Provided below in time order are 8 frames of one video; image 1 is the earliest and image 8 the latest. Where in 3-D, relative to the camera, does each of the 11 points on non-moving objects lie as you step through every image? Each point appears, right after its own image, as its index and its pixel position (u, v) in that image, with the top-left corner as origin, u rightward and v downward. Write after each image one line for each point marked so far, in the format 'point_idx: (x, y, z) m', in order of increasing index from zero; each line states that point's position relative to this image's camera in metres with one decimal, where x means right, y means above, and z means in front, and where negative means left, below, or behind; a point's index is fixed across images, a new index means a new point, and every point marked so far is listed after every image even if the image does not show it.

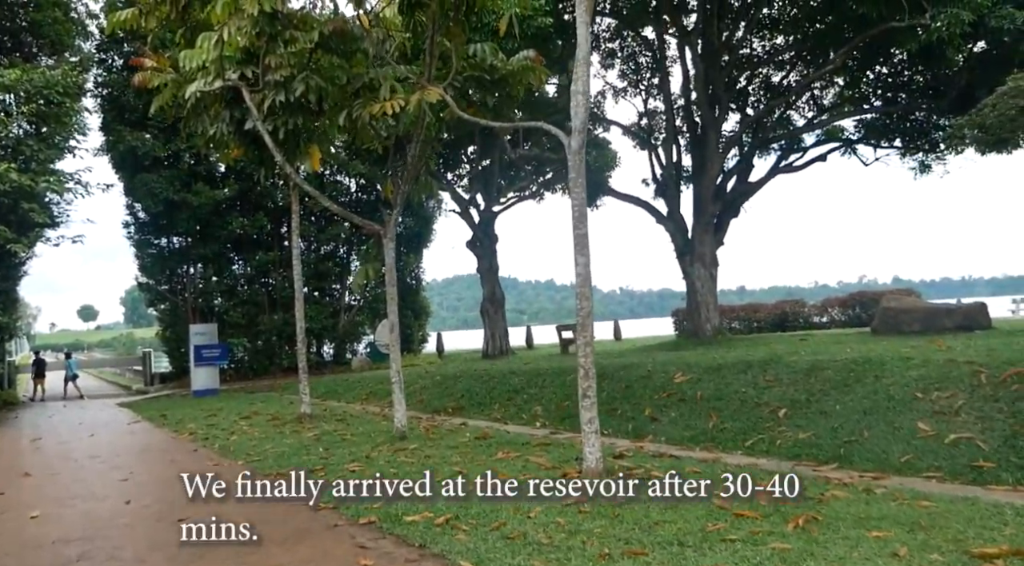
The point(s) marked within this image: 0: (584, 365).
0: (+0.6, -0.7, +6.8) m
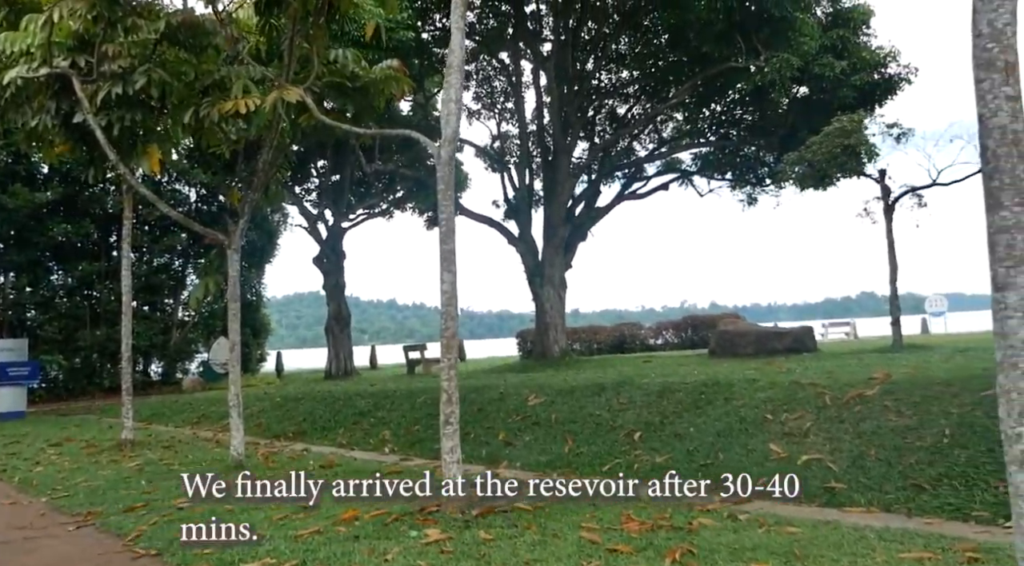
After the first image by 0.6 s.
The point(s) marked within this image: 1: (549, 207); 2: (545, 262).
0: (-0.5, -0.8, +6.4) m
1: (+0.8, +1.7, +17.6) m
2: (+0.7, +0.5, +17.4) m
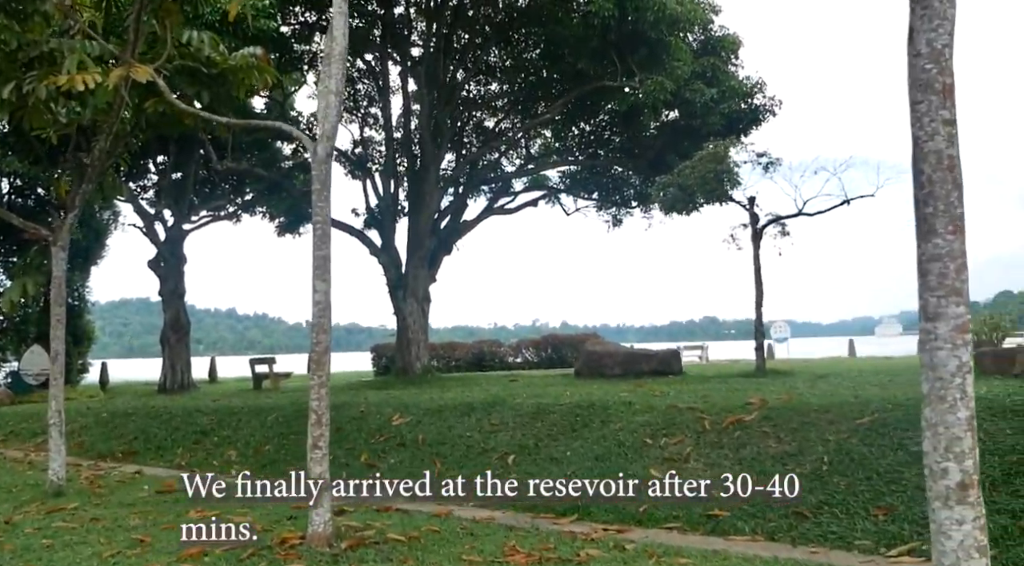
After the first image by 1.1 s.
0: (-1.4, -0.9, +5.7) m
1: (-2.0, +1.4, +17.0) m
2: (-2.1, +0.2, +16.8) m
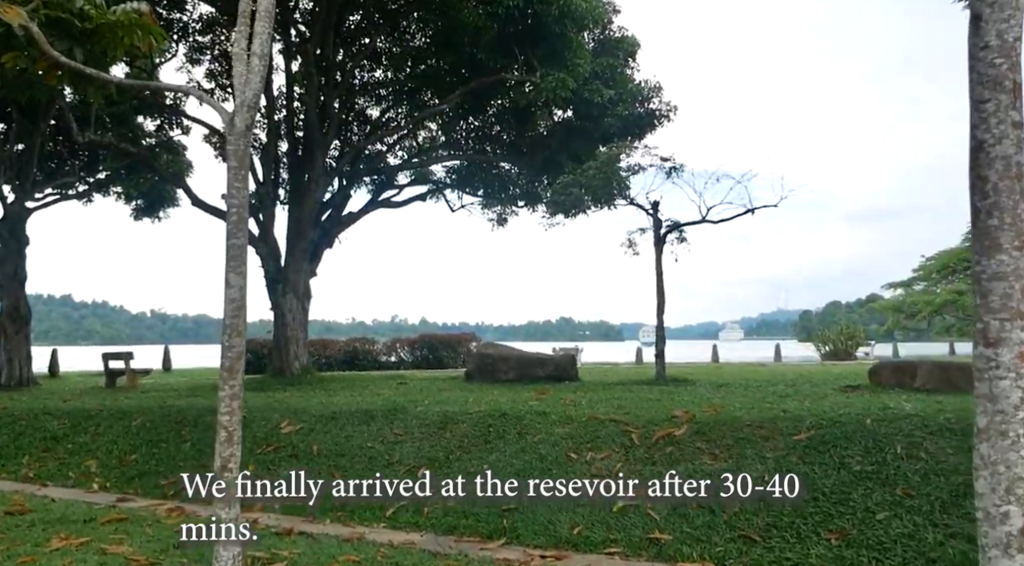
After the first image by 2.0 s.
0: (-1.7, -0.9, +4.9) m
1: (-4.2, +1.5, +15.9) m
2: (-4.3, +0.3, +15.7) m
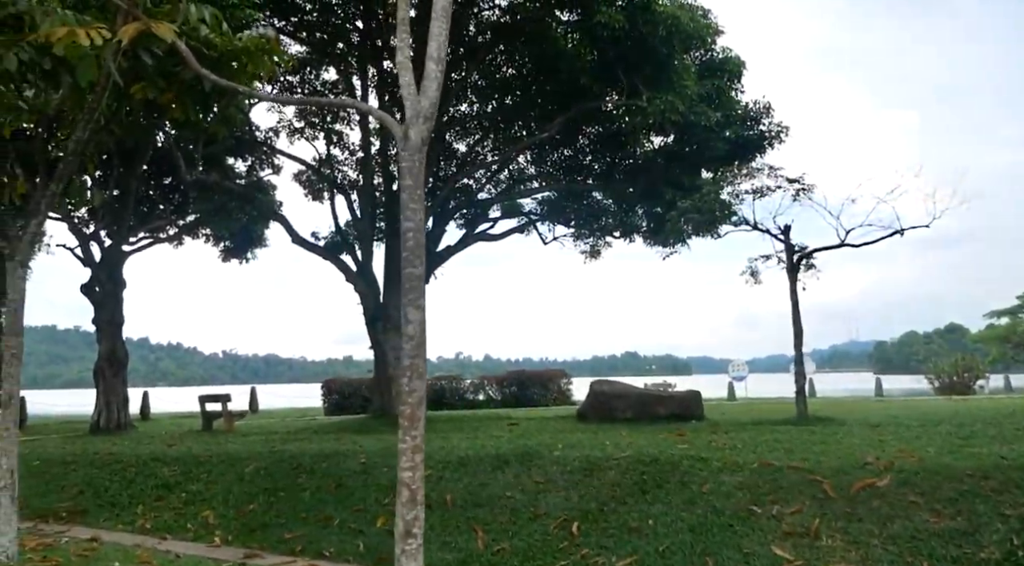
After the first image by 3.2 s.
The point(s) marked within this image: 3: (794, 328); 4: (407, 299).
0: (-0.5, -1.1, +4.2) m
1: (-2.2, +0.8, +15.5) m
2: (-2.3, -0.4, +15.2) m
3: (+3.9, -0.6, +11.1) m
4: (-0.6, -0.1, +4.4) m
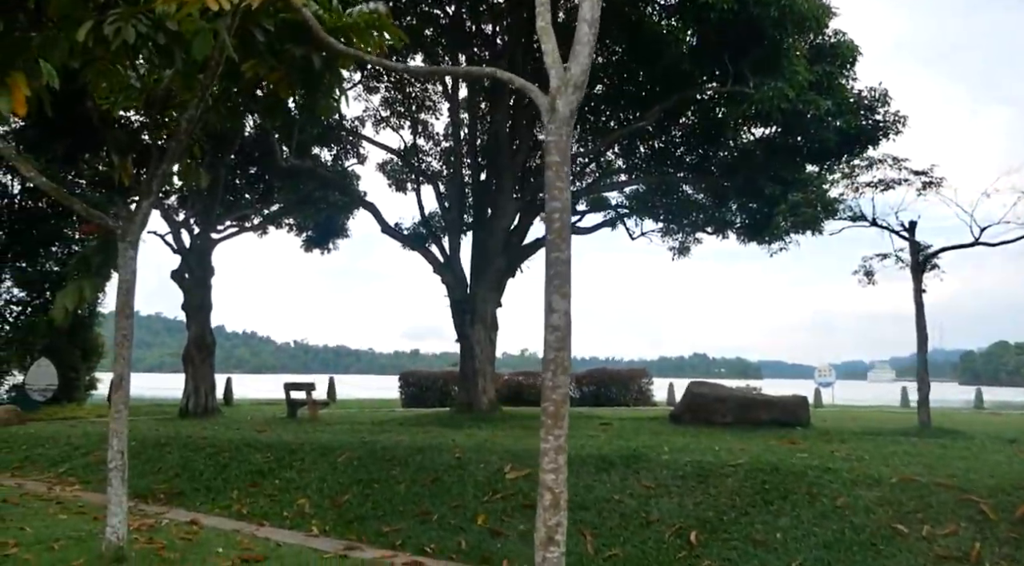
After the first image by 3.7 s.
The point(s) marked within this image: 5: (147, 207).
0: (+0.2, -1.0, +3.9) m
1: (-0.5, +1.0, +15.2) m
2: (-0.6, -0.3, +15.0) m
3: (+5.2, -0.6, +10.4) m
4: (+0.2, 0.0, +4.0) m
5: (-3.1, +0.6, +6.8) m
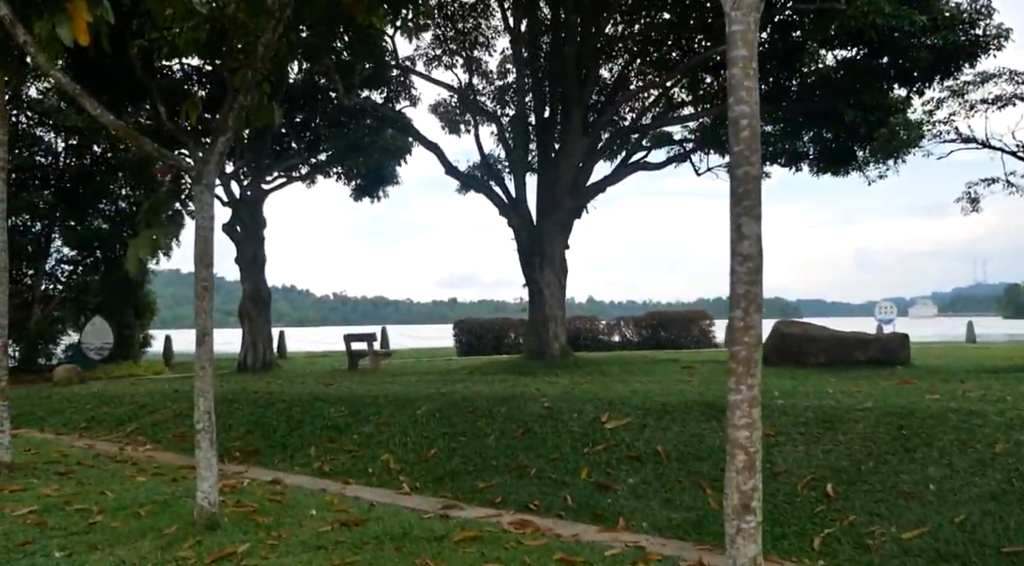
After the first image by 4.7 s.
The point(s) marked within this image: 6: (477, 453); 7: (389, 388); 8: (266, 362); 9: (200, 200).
0: (+1.0, -0.7, +3.3) m
1: (+0.7, +2.0, +14.5) m
2: (+0.6, +0.8, +14.3) m
3: (+6.2, +0.2, +9.5) m
4: (+0.9, +0.3, +3.3) m
5: (-2.2, +1.1, +6.2) m
6: (-0.4, -1.8, +8.4) m
7: (-1.9, -1.6, +12.1) m
8: (-5.9, -1.9, +19.2) m
9: (-2.4, +0.6, +6.1) m
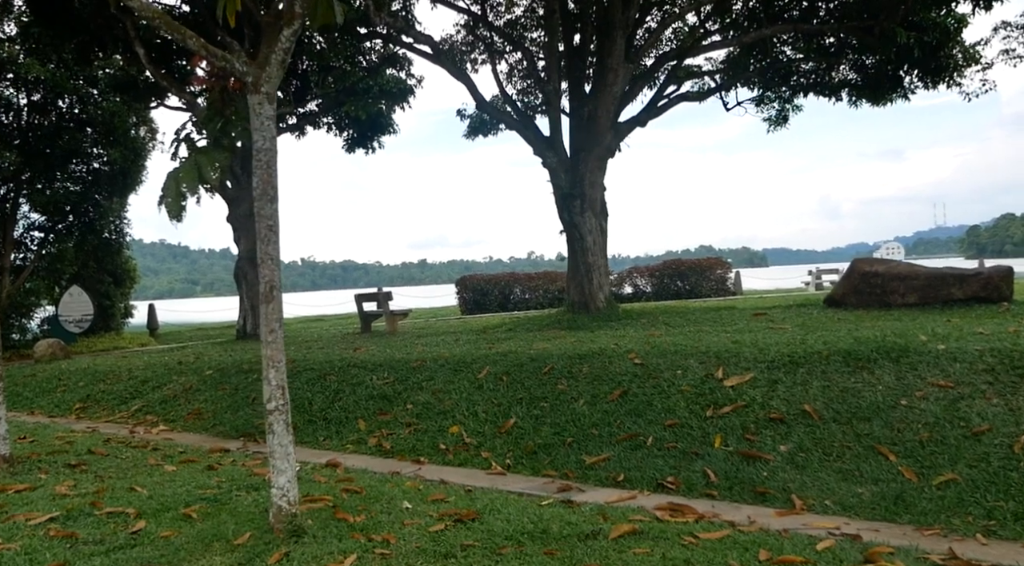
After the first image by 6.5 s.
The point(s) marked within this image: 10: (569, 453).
0: (+2.0, -0.3, +2.0) m
1: (+1.2, +2.9, +13.1) m
2: (+1.1, +1.7, +13.0) m
3: (+7.0, +1.1, +8.4) m
4: (+1.9, +0.6, +2.0) m
5: (-1.4, +1.4, +4.8) m
6: (+0.5, -1.2, +7.2) m
7: (-1.1, -0.9, +10.7) m
8: (-5.4, -1.0, +17.8) m
9: (-1.5, +1.0, +4.7) m
10: (+0.5, -1.4, +6.6) m
